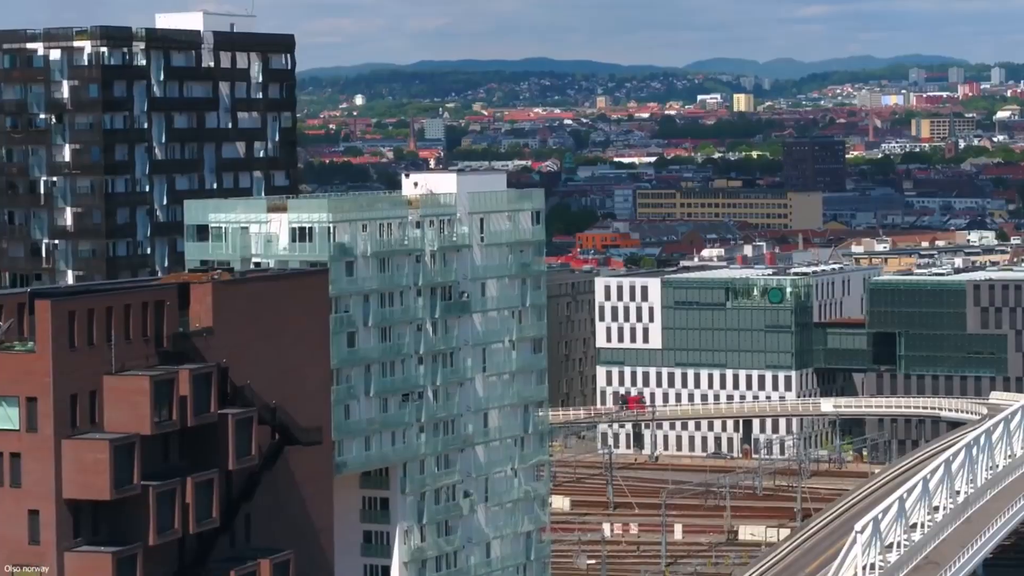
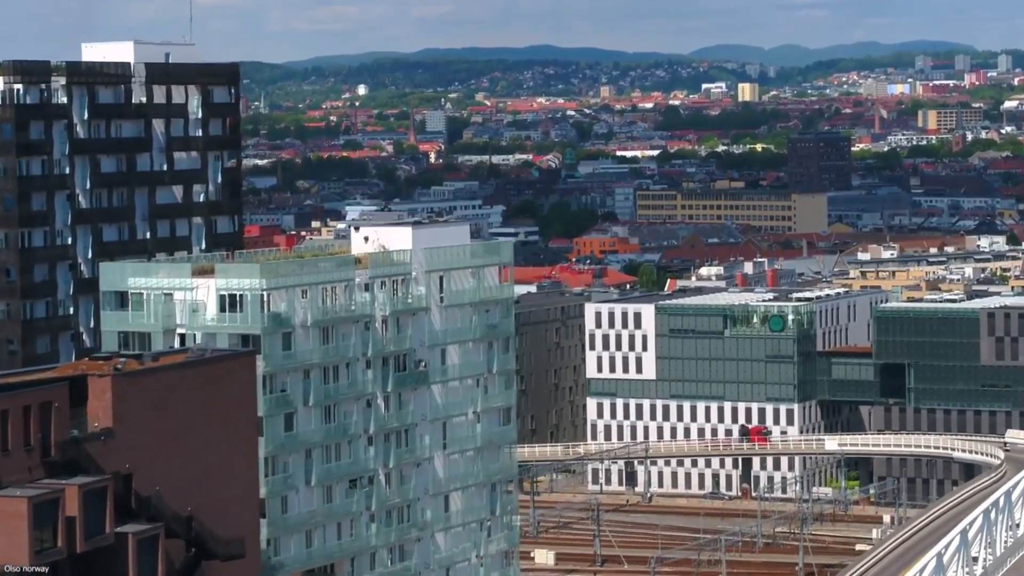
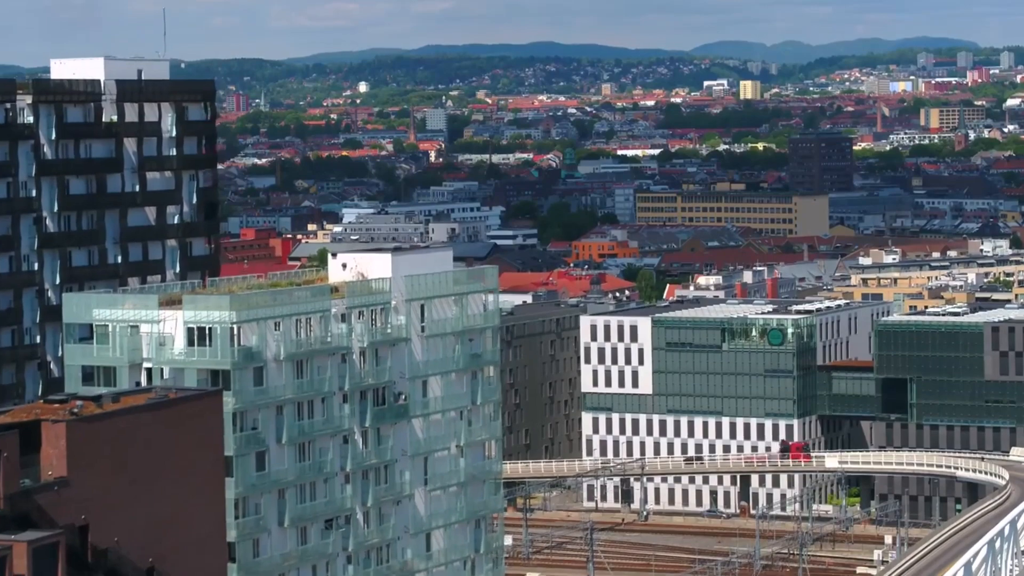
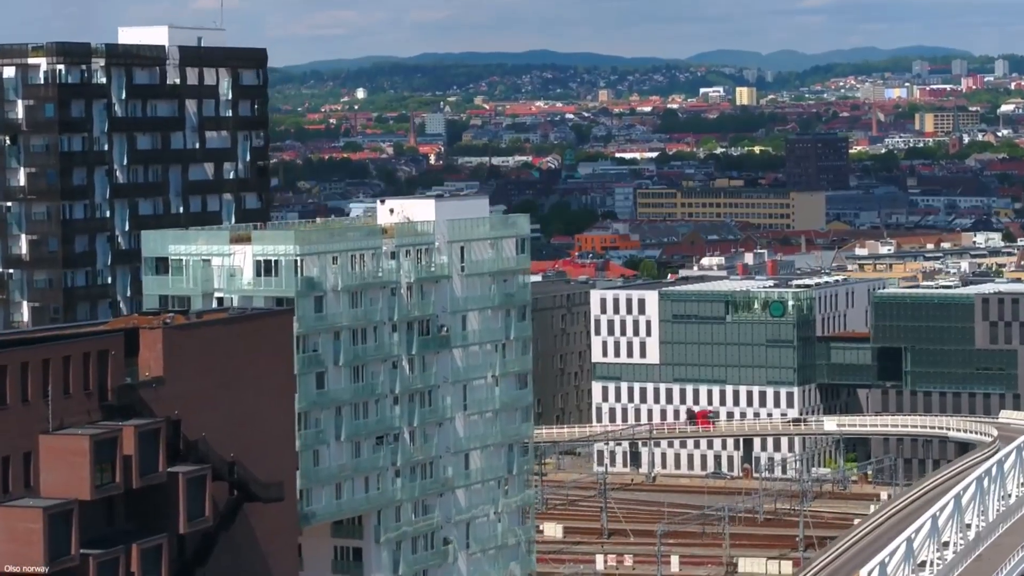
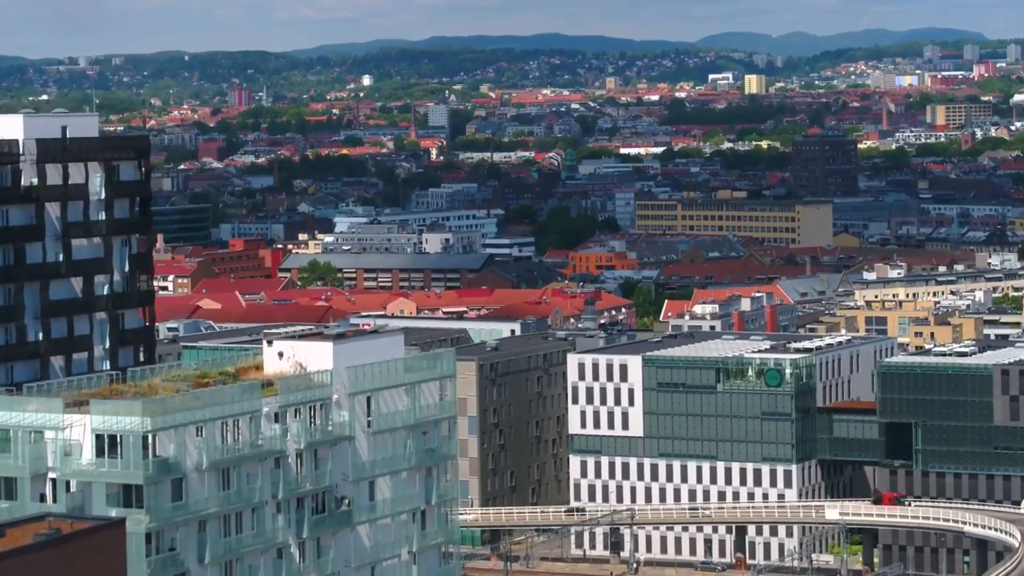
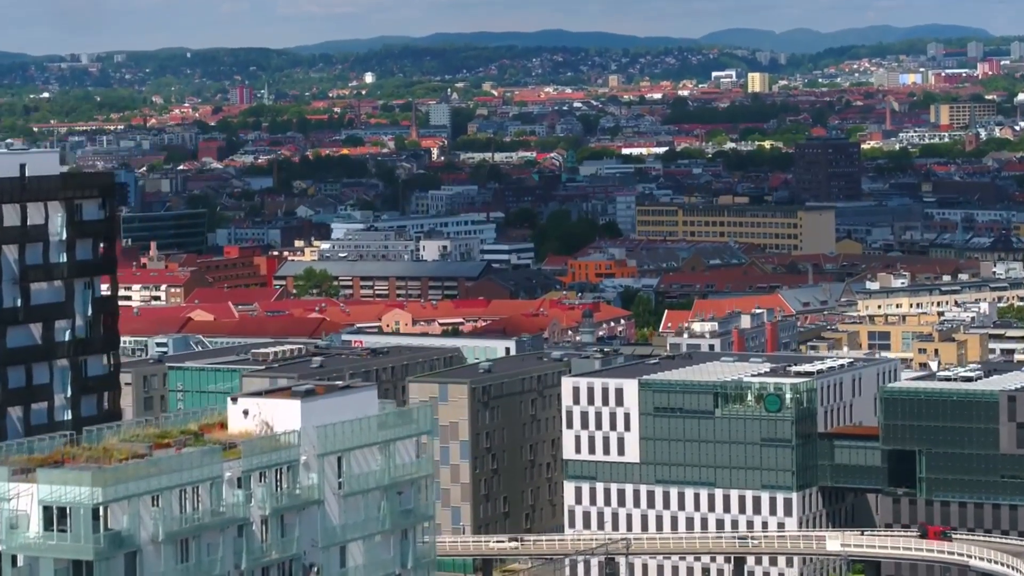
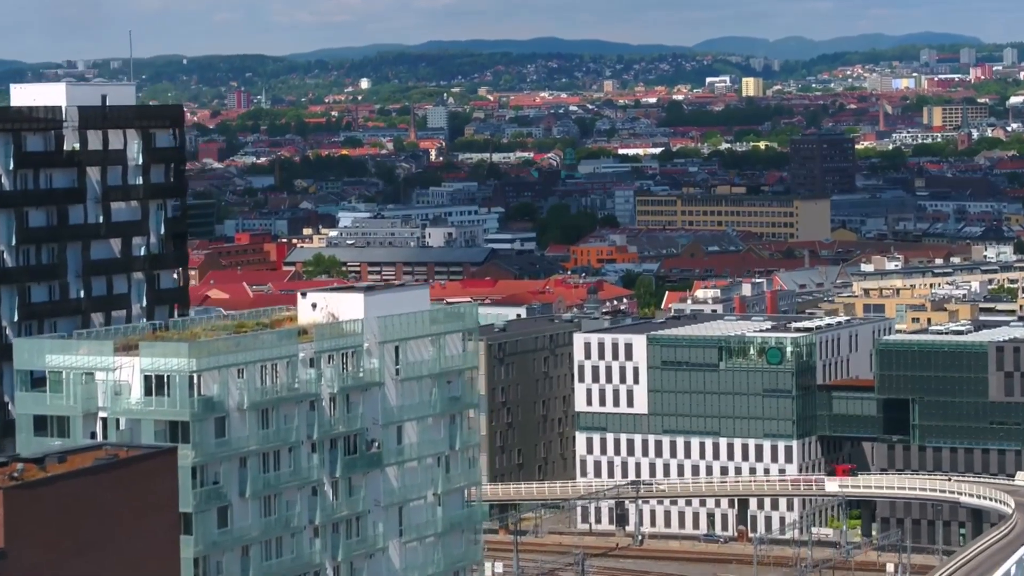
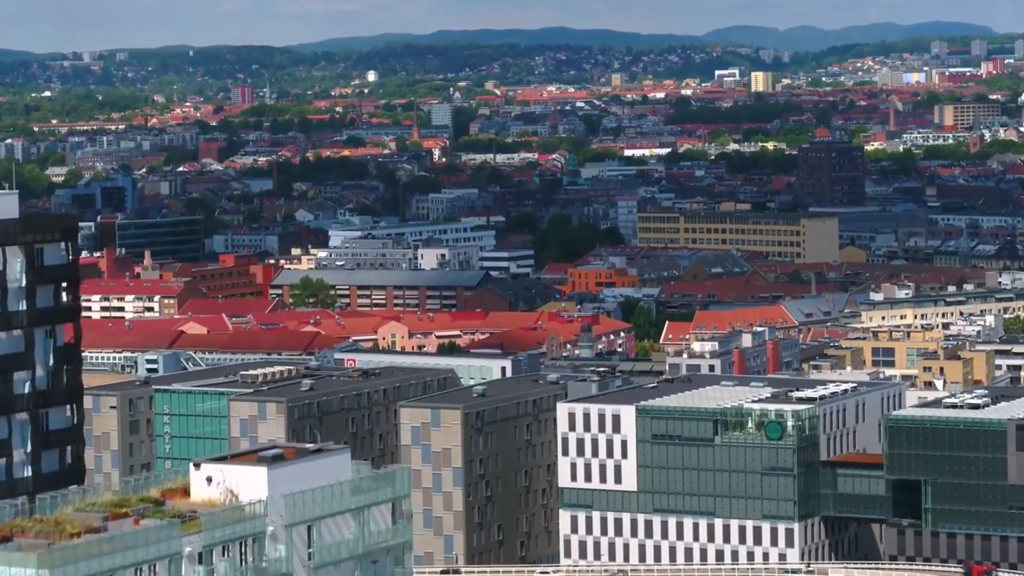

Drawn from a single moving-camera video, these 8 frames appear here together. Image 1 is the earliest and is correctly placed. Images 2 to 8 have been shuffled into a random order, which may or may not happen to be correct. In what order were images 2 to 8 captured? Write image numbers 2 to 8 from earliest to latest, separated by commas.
4, 2, 3, 7, 5, 6, 8
